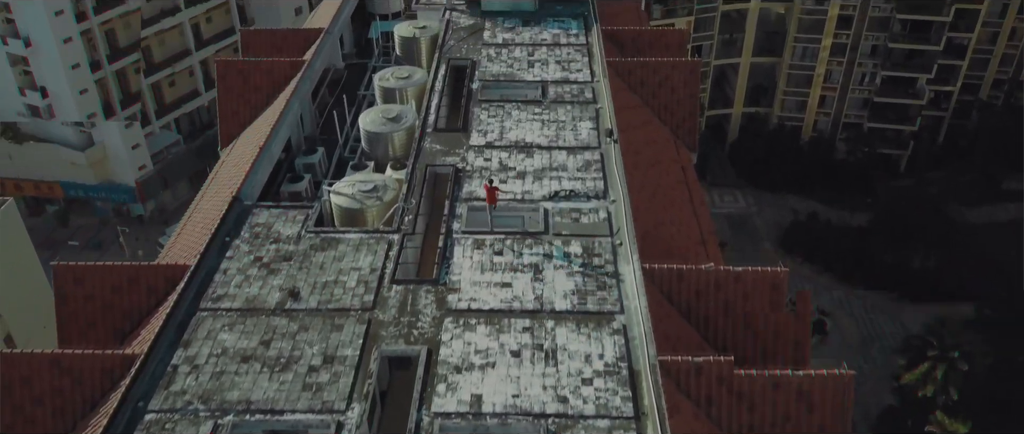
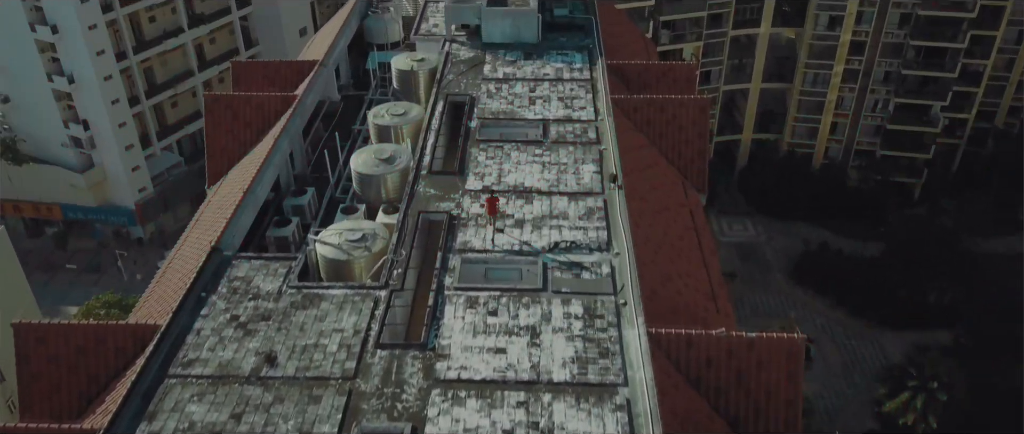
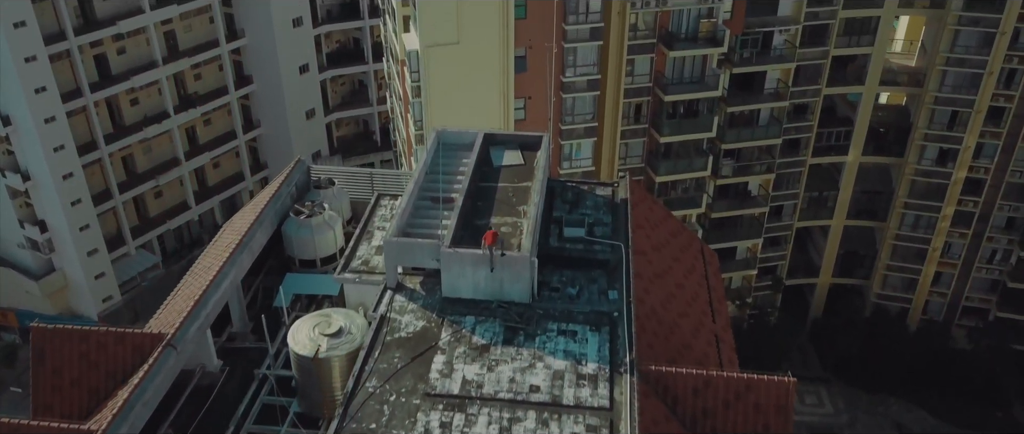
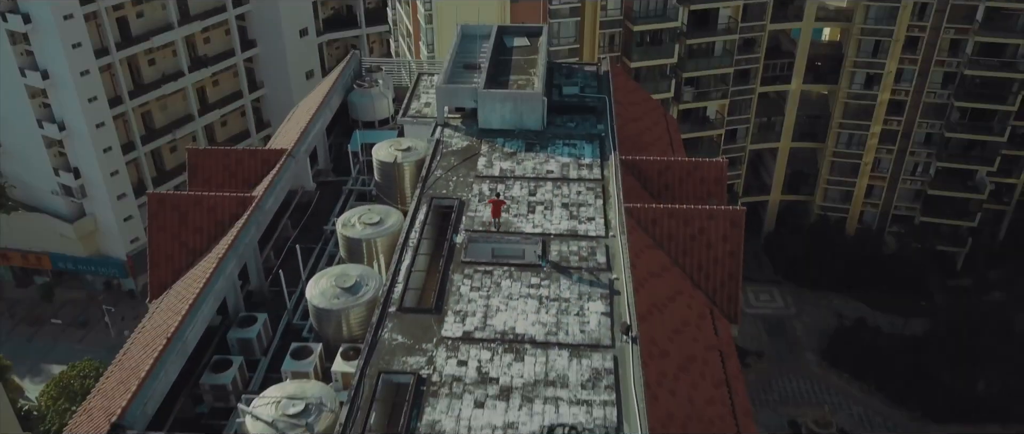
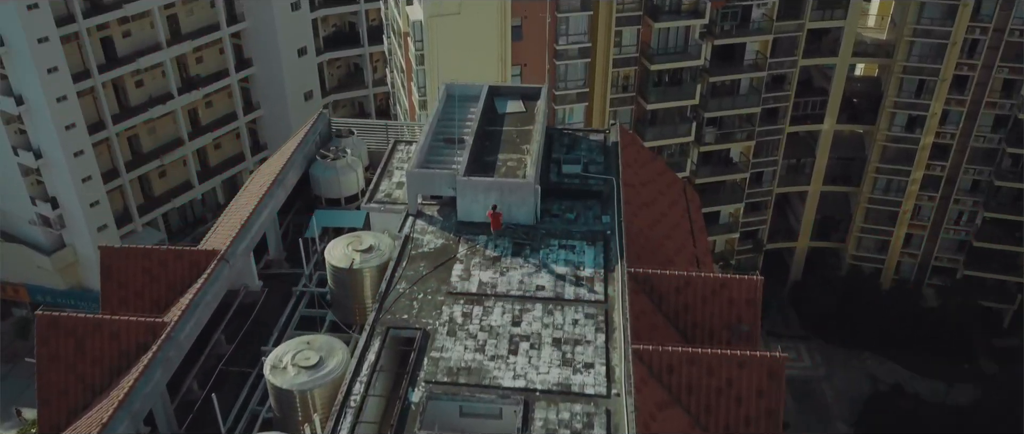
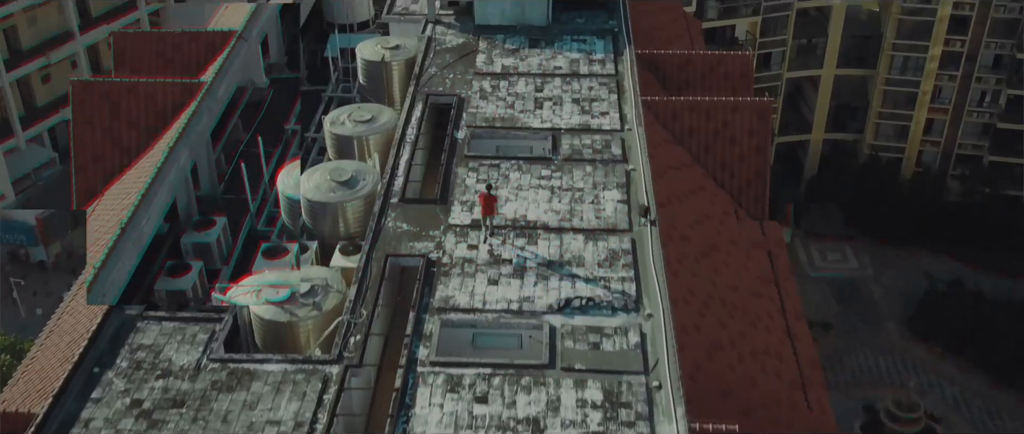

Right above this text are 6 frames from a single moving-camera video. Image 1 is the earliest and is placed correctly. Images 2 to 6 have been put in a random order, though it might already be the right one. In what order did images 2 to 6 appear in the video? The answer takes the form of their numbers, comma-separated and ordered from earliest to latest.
2, 6, 4, 5, 3
